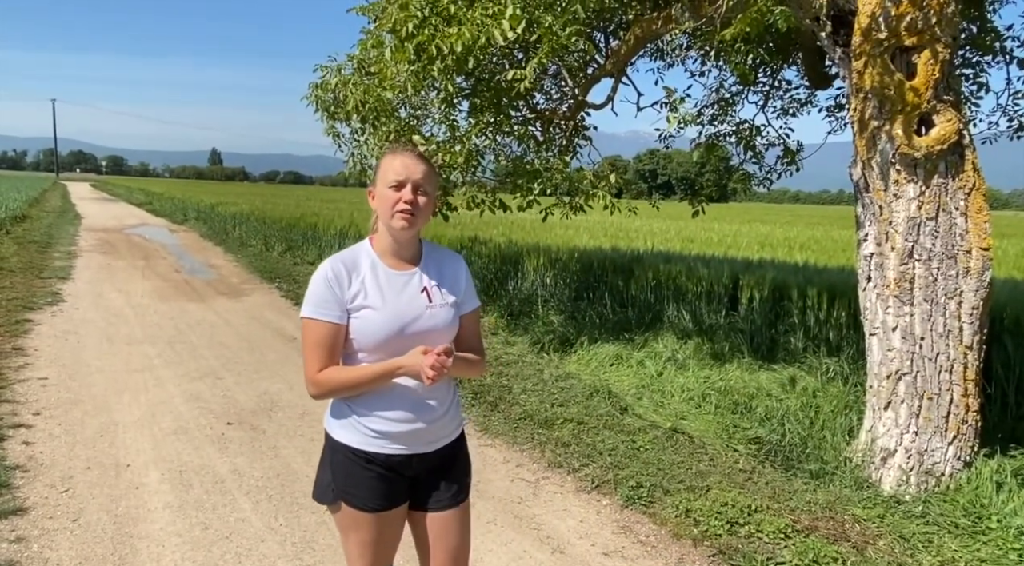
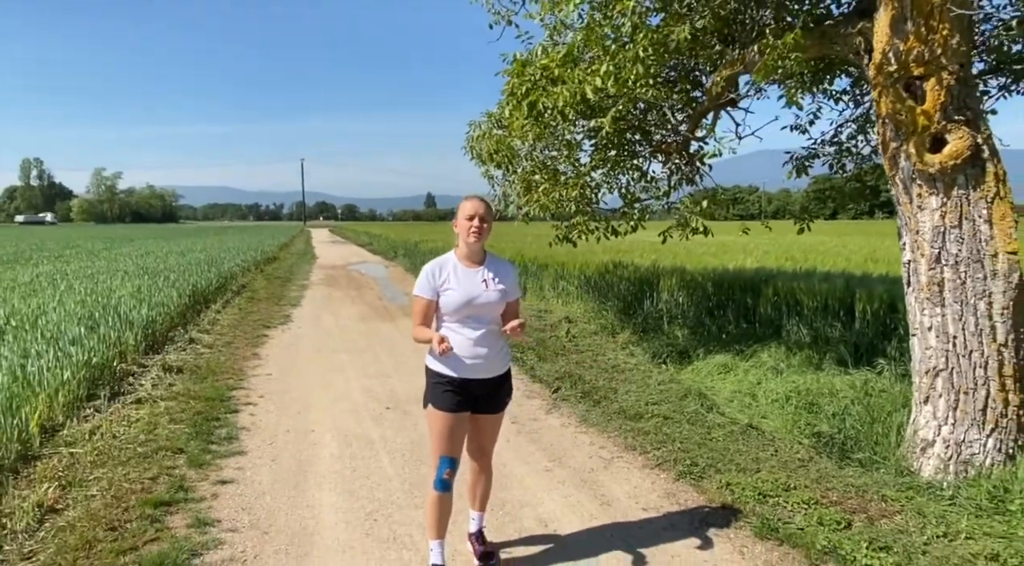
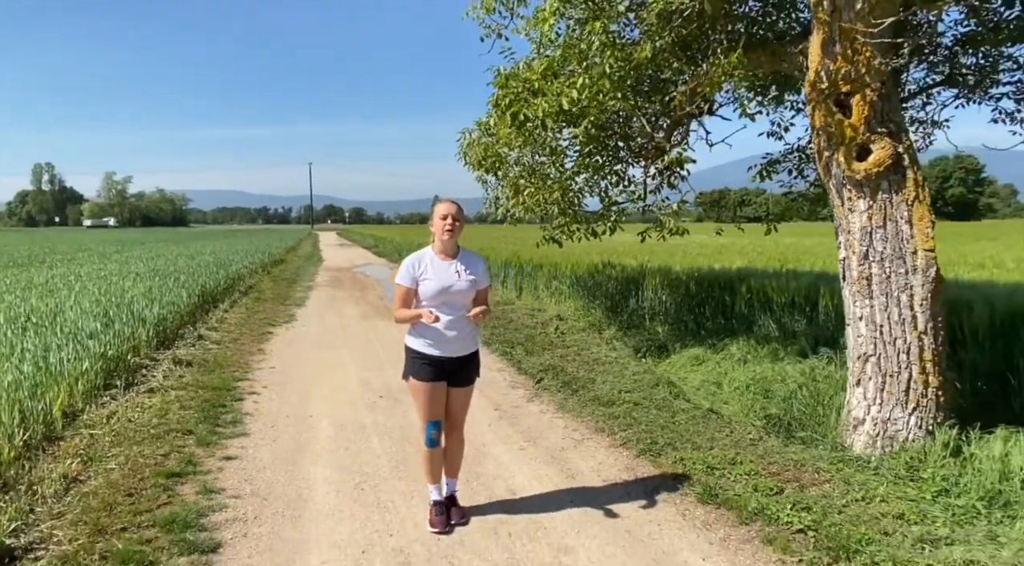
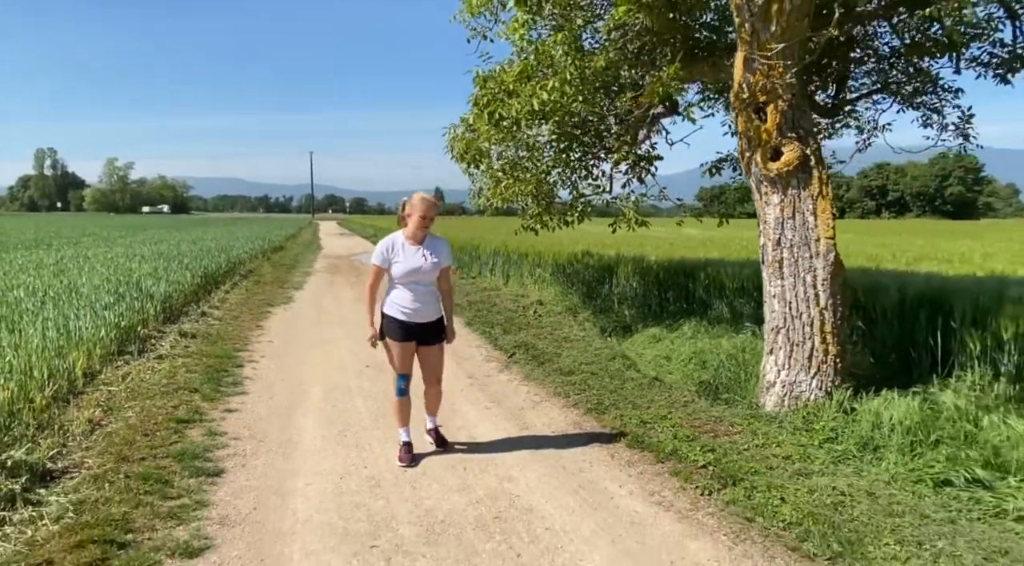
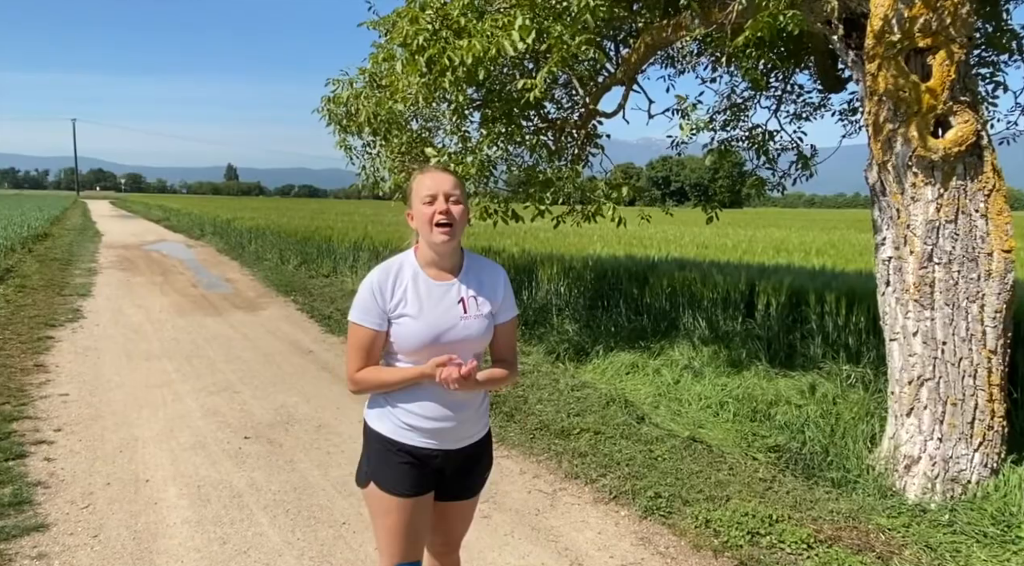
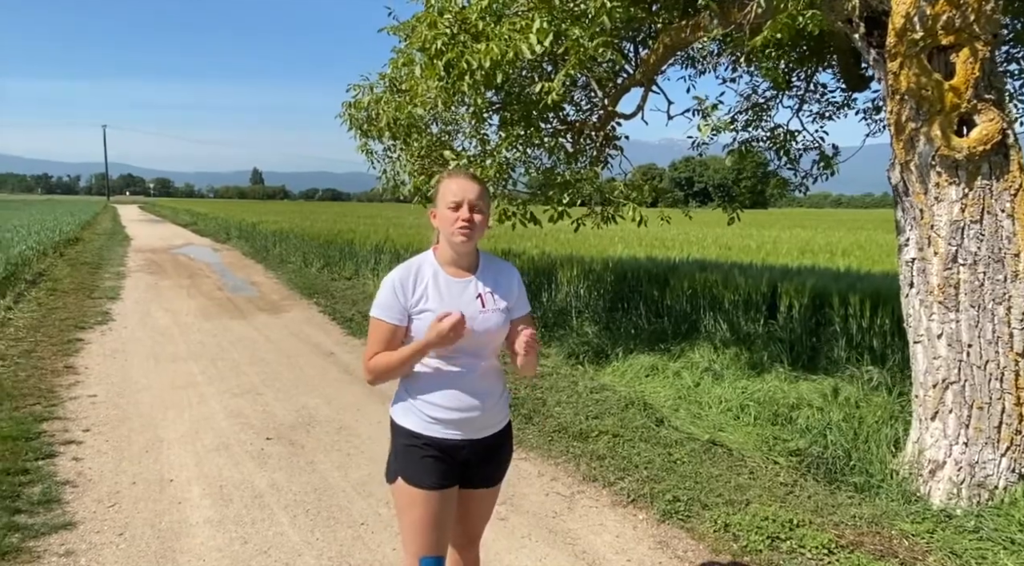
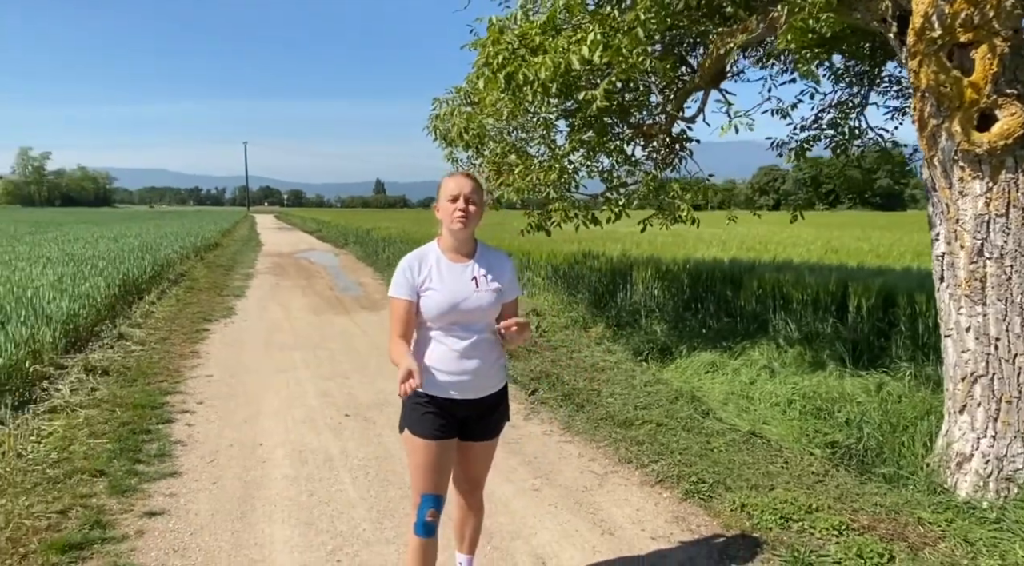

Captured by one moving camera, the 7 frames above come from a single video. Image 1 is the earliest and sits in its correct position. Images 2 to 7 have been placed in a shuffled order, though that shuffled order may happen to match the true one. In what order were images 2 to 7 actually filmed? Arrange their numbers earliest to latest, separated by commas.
5, 6, 7, 2, 3, 4
